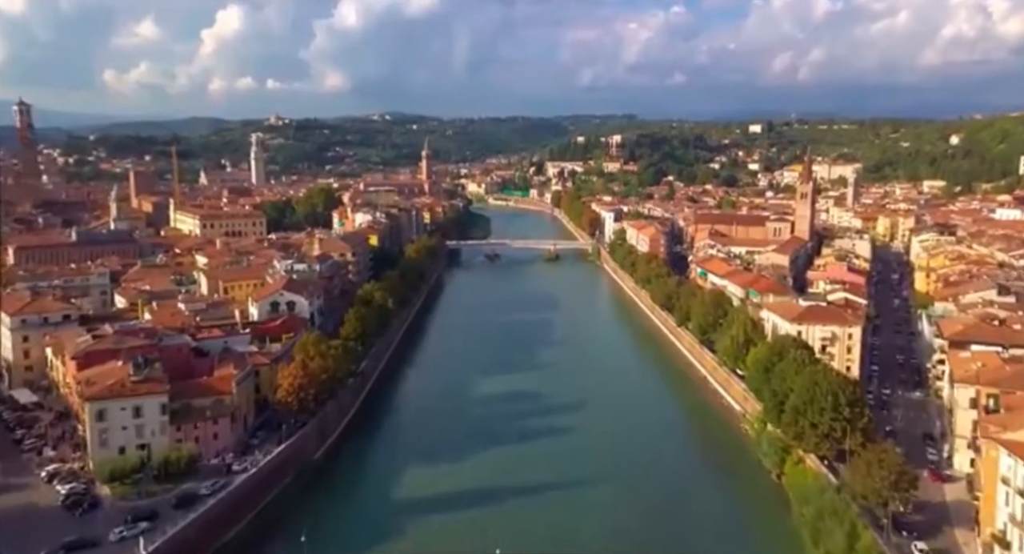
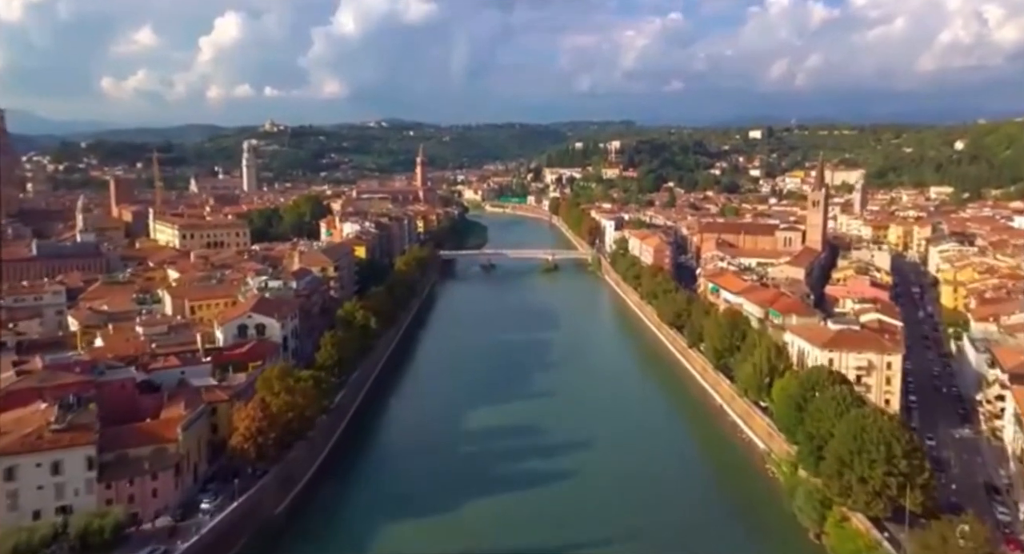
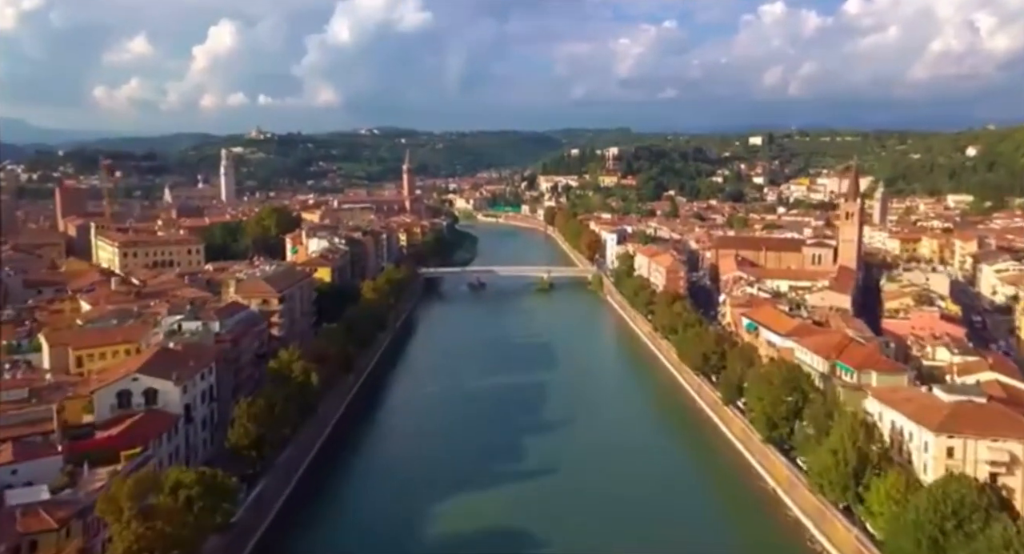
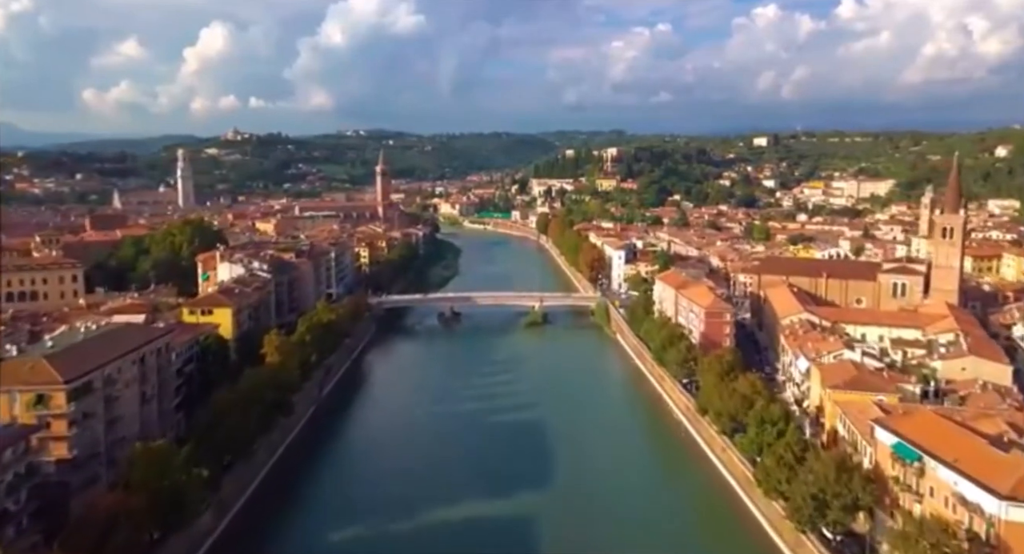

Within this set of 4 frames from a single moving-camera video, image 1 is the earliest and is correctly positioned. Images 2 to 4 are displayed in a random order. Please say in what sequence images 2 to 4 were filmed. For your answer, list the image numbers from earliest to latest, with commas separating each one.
2, 3, 4
